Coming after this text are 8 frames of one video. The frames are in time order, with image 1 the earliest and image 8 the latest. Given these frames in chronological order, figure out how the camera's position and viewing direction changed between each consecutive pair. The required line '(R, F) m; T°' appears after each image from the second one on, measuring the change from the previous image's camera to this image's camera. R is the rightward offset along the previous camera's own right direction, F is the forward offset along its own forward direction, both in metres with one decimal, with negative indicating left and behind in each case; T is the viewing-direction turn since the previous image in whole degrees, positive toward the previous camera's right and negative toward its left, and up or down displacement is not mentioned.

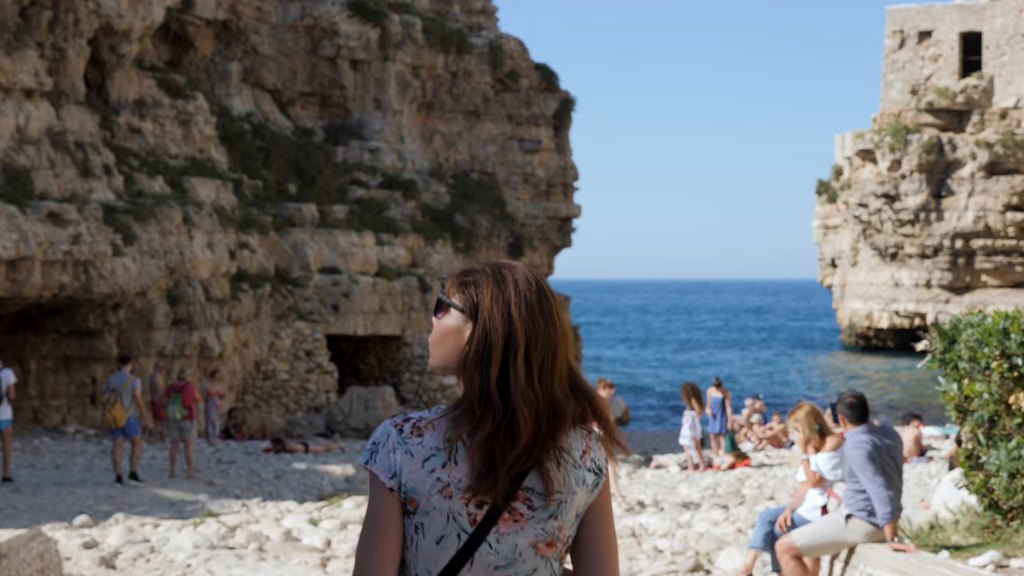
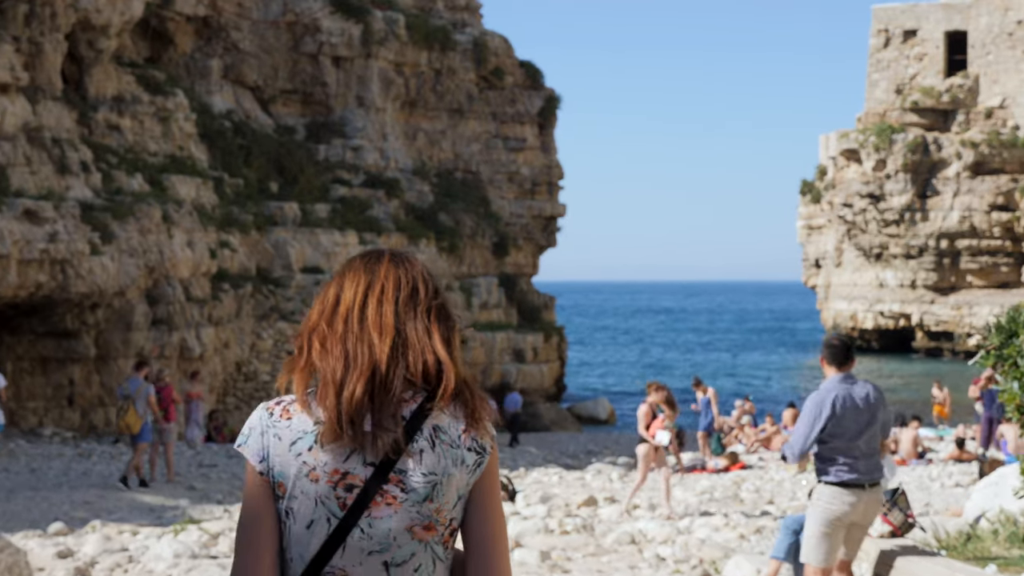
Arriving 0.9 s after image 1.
(-0.1, +0.4) m; +1°
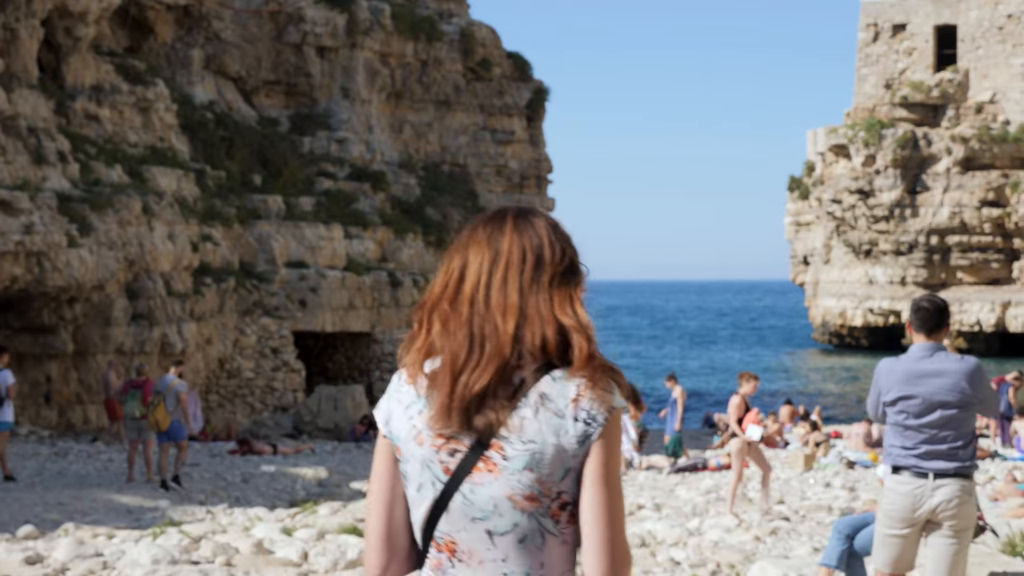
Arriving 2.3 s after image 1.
(-0.1, +0.6) m; +1°
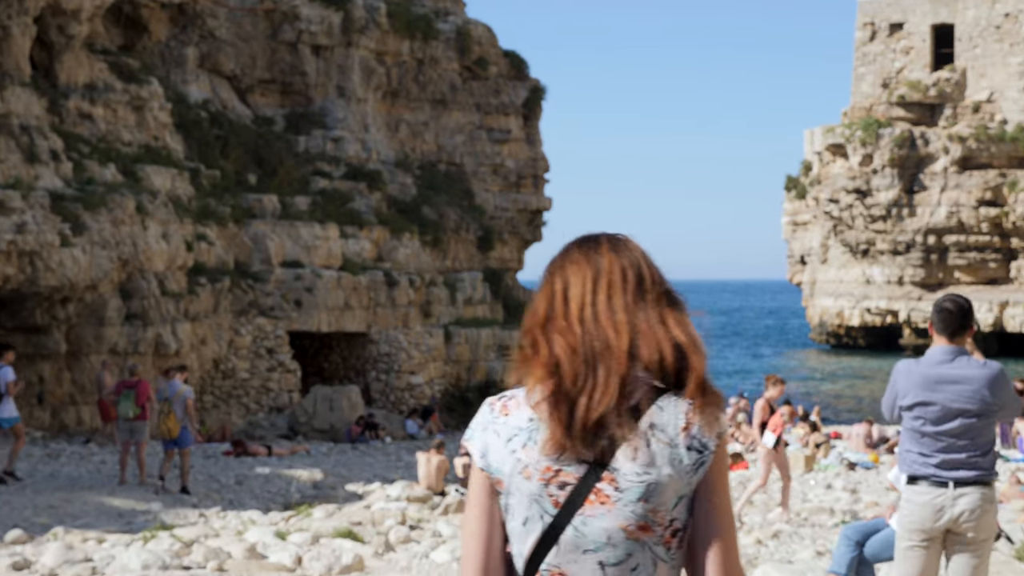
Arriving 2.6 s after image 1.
(0.0, +0.2) m; 0°
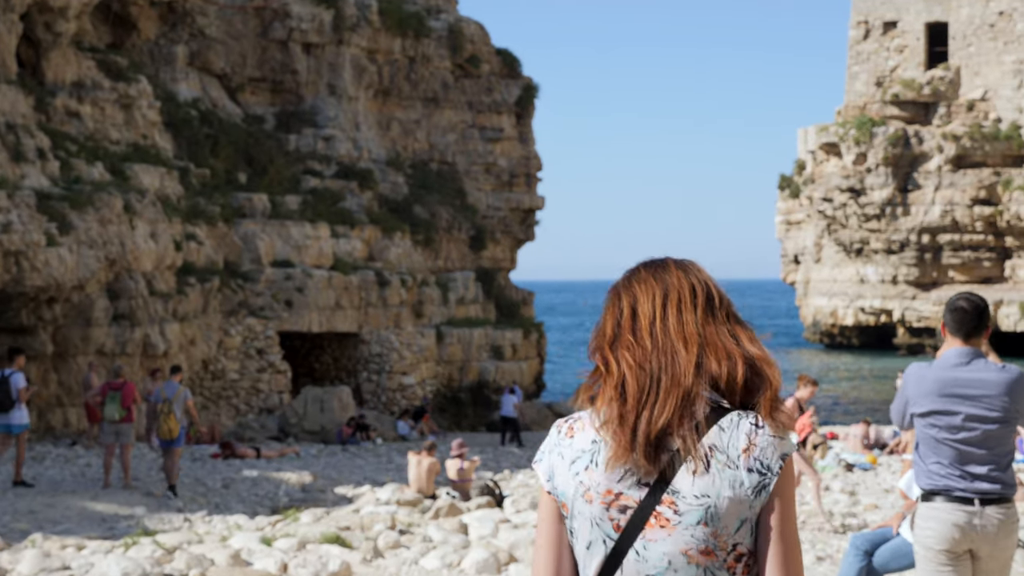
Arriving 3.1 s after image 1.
(0.0, +0.2) m; 0°
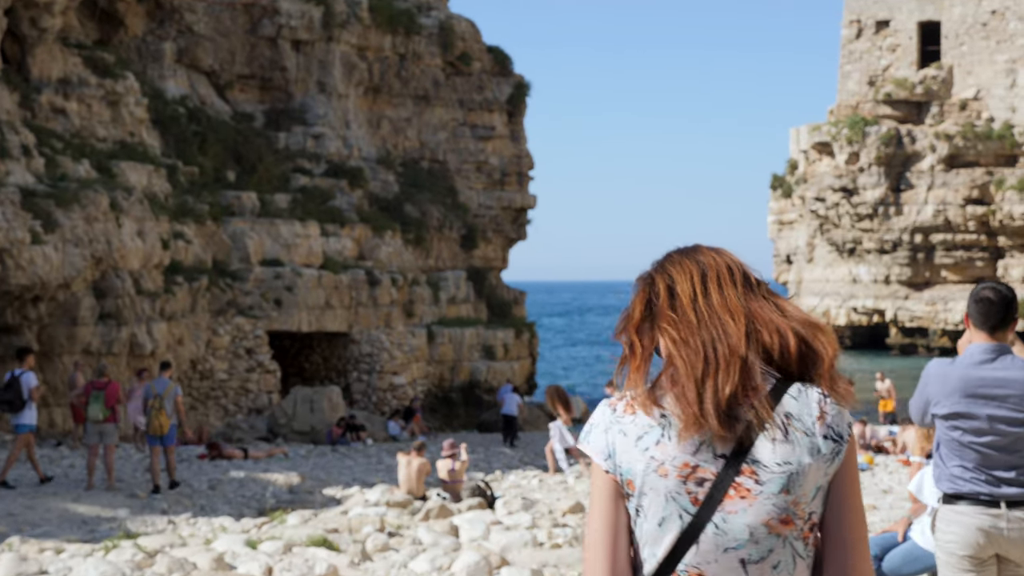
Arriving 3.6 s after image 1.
(0.0, +0.2) m; 0°
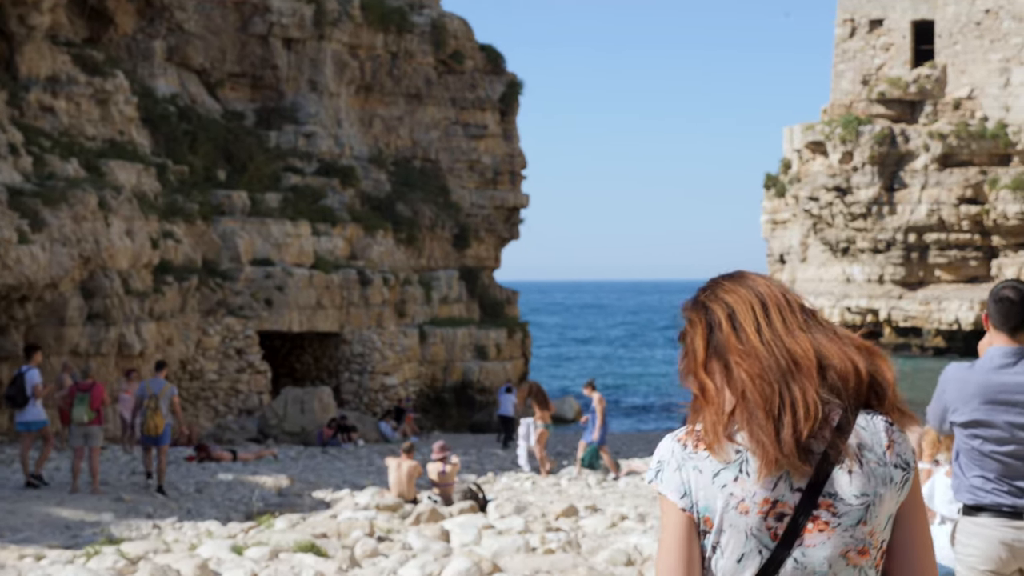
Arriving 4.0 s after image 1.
(0.0, +0.2) m; 0°
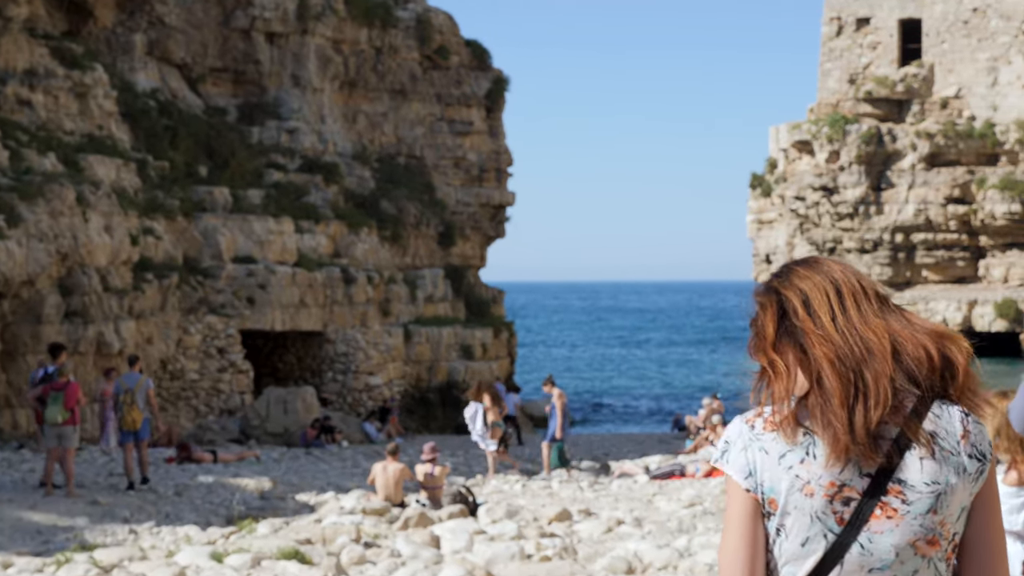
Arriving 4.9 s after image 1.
(-0.1, +0.4) m; +1°
